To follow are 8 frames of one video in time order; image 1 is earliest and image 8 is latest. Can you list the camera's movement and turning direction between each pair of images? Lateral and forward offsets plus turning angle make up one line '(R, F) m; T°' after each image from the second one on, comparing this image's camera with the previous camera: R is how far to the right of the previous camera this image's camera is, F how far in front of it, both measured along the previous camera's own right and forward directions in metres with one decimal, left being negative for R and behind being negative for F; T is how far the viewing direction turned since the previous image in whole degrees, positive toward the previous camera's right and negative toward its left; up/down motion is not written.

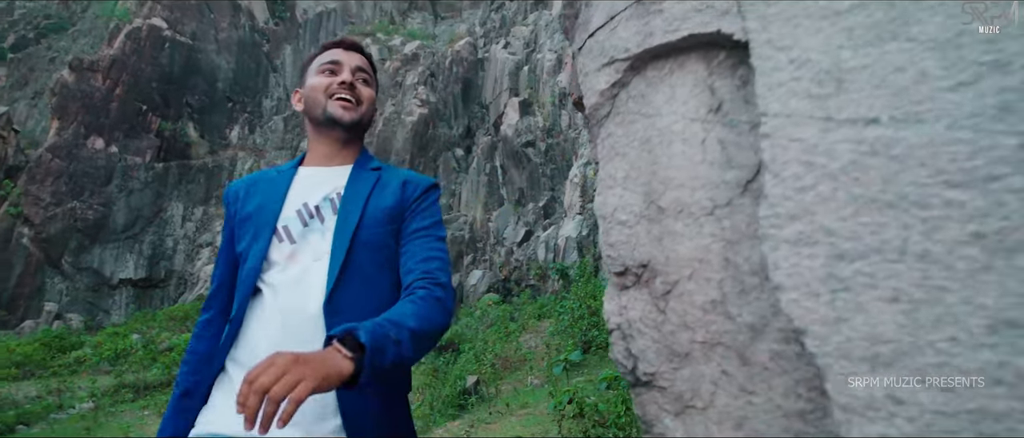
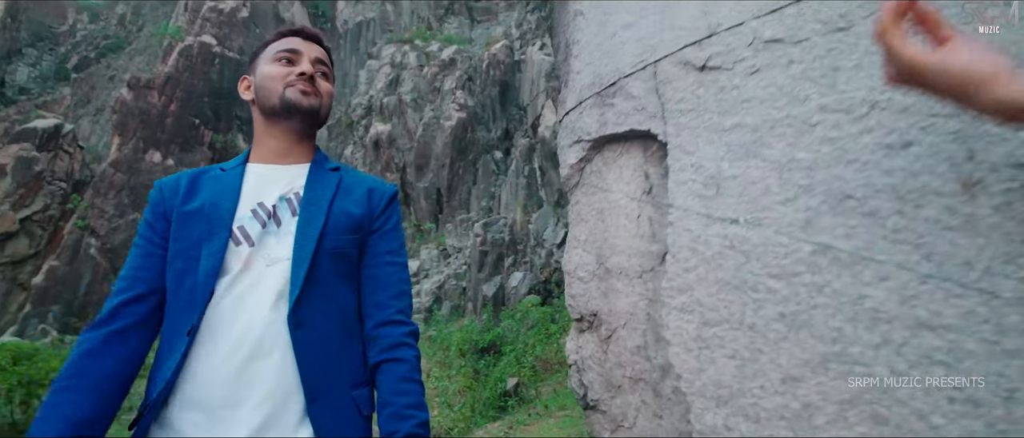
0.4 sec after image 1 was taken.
(+0.1, -0.2) m; -4°
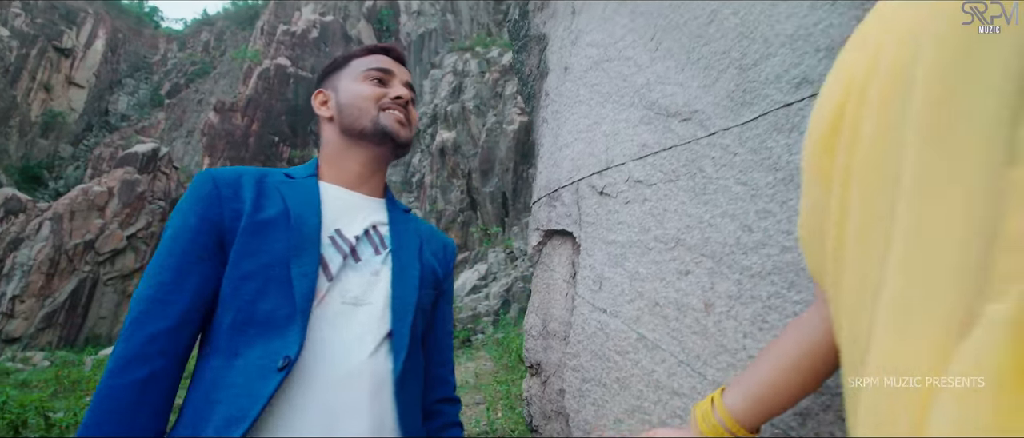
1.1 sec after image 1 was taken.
(+0.3, -0.4) m; -7°
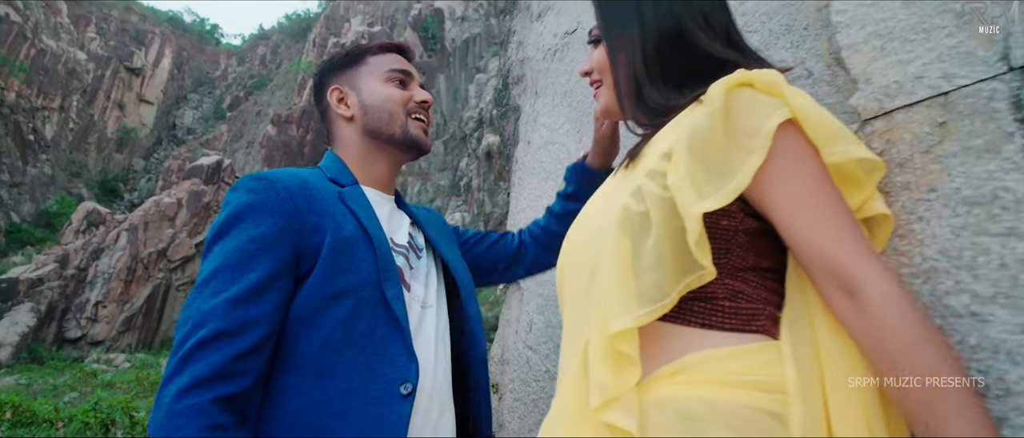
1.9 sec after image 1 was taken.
(+0.3, -0.4) m; -5°
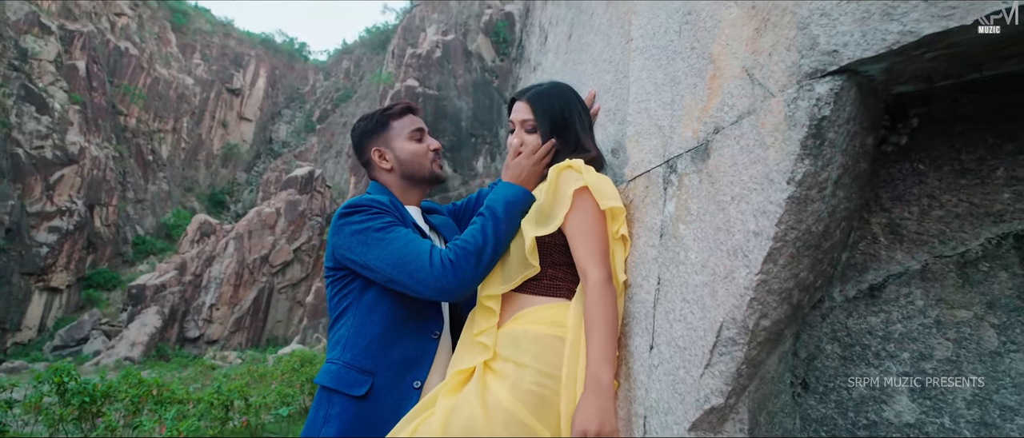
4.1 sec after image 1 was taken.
(+0.4, -0.7) m; -8°
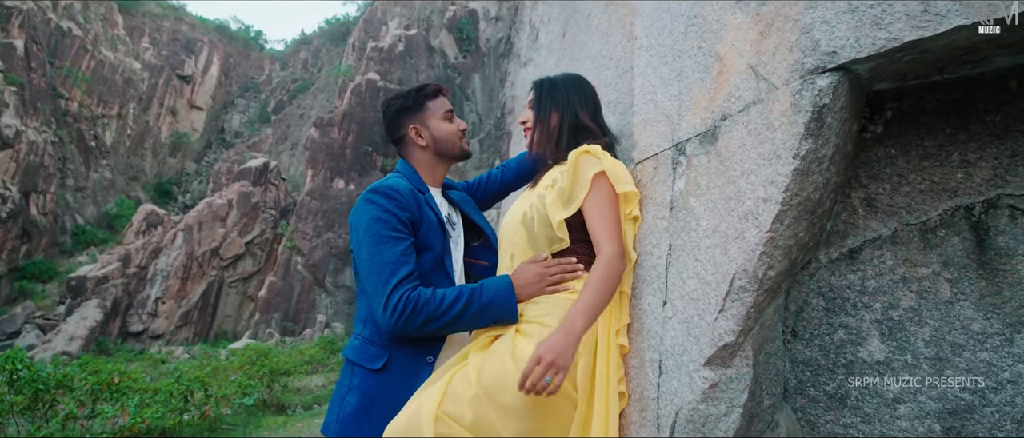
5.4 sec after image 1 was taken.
(-0.2, -0.2) m; +4°
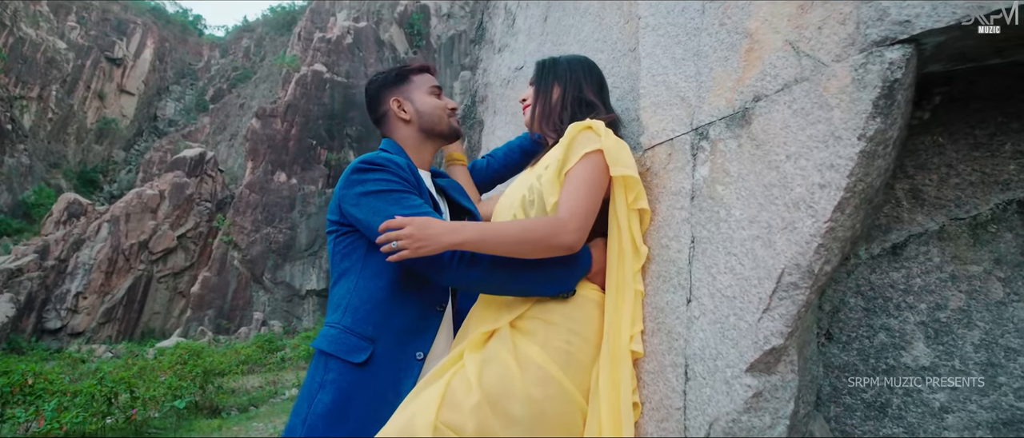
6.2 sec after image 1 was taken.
(-0.1, +0.2) m; +5°
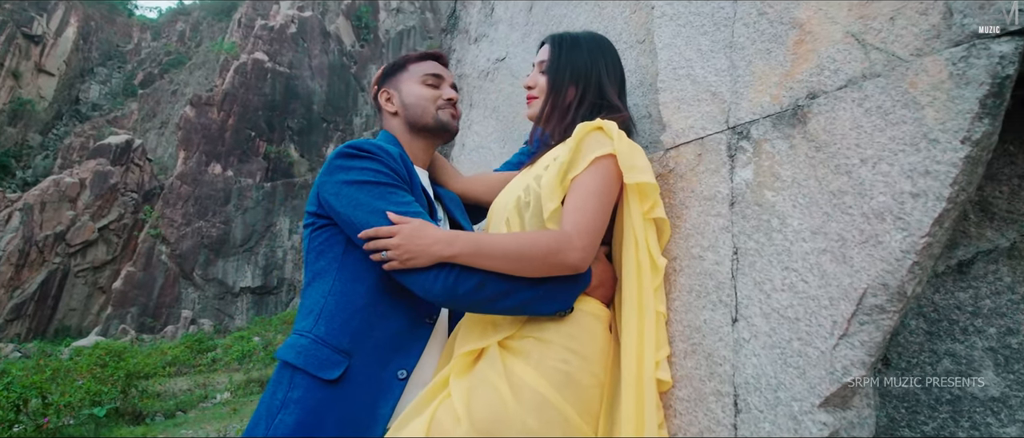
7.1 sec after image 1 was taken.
(-0.1, +0.2) m; +5°
